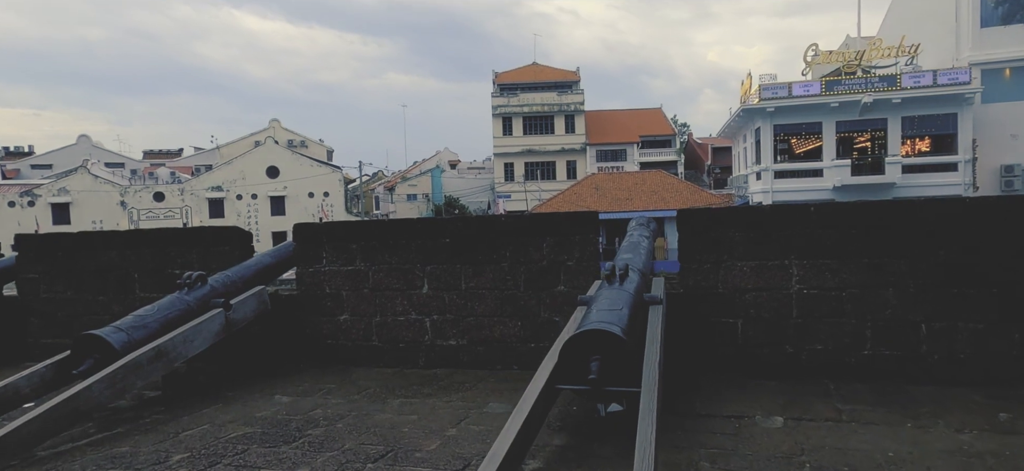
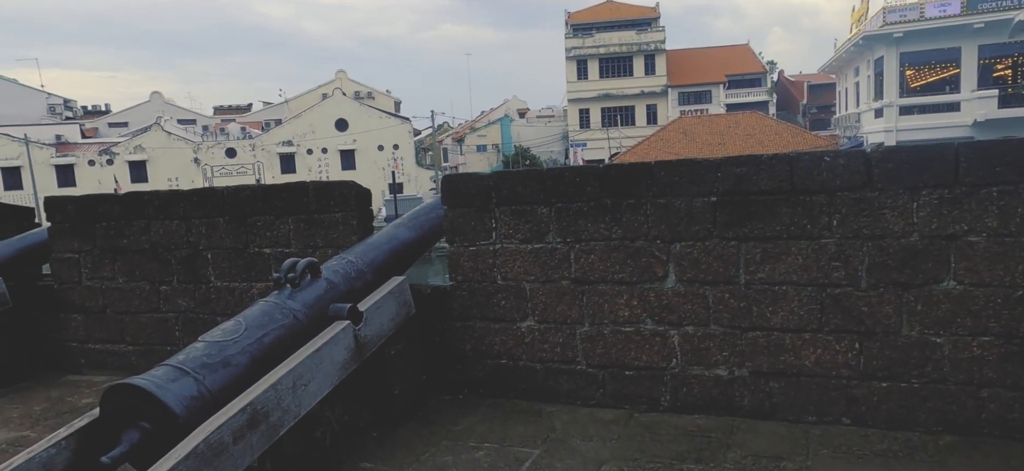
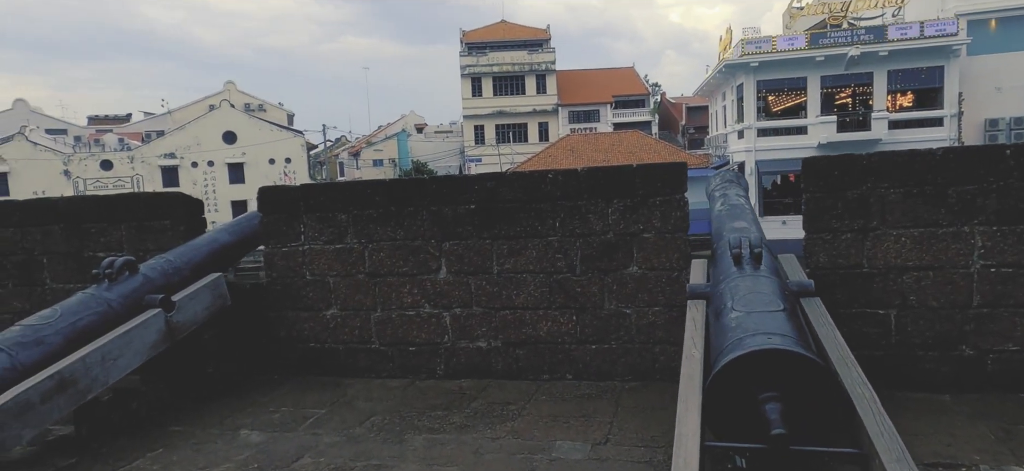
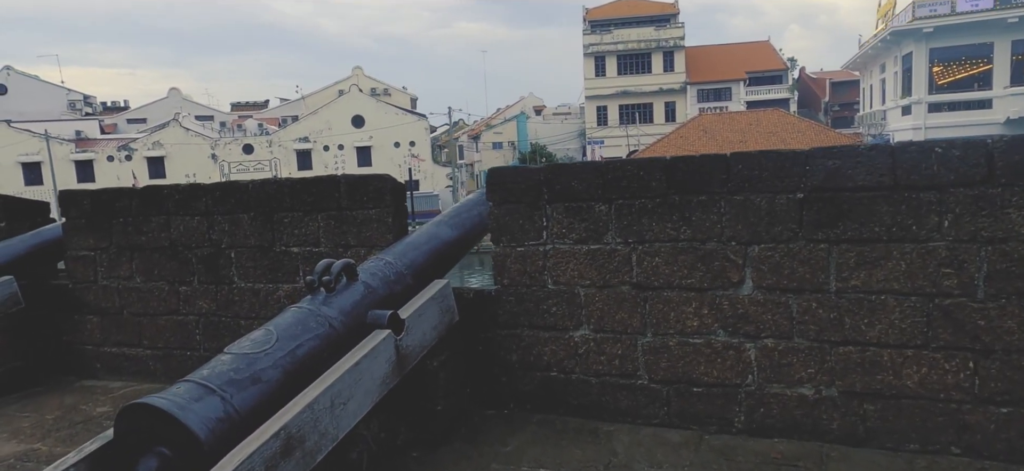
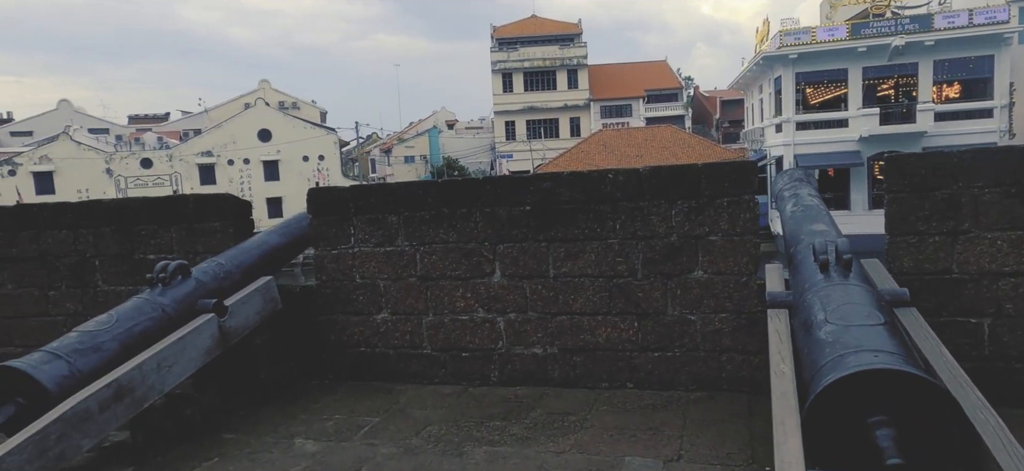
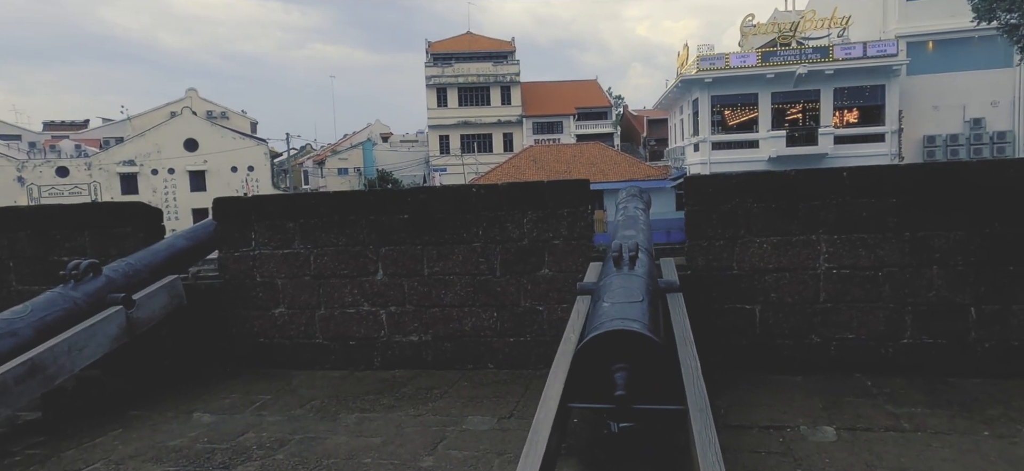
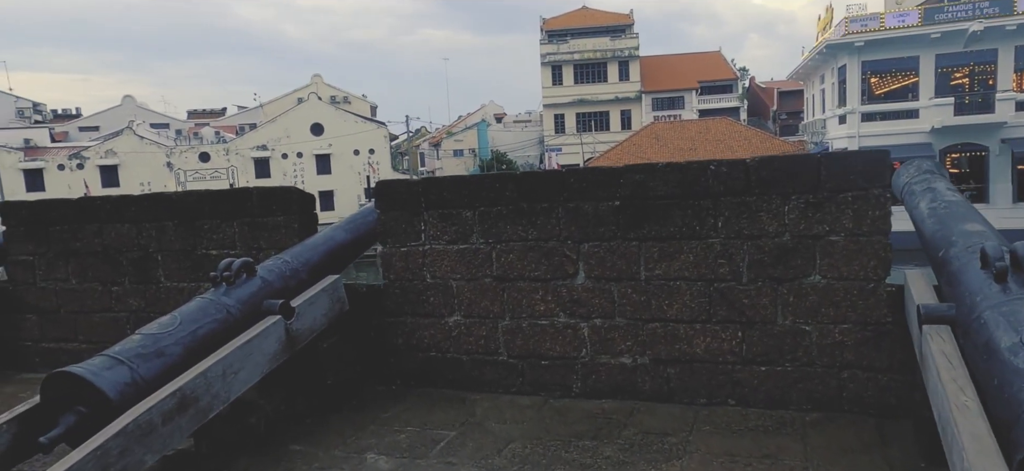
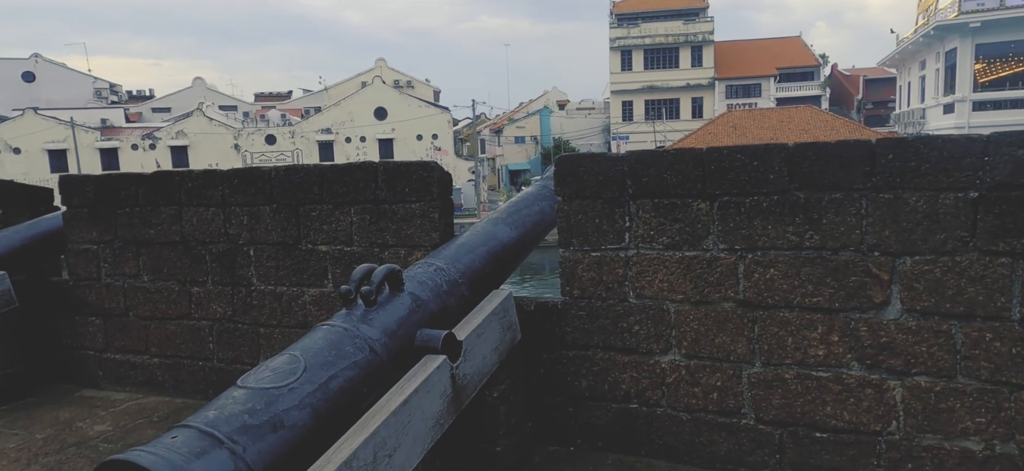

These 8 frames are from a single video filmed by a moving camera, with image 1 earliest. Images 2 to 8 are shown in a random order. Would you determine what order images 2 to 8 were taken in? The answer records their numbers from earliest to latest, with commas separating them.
6, 3, 5, 7, 2, 4, 8
